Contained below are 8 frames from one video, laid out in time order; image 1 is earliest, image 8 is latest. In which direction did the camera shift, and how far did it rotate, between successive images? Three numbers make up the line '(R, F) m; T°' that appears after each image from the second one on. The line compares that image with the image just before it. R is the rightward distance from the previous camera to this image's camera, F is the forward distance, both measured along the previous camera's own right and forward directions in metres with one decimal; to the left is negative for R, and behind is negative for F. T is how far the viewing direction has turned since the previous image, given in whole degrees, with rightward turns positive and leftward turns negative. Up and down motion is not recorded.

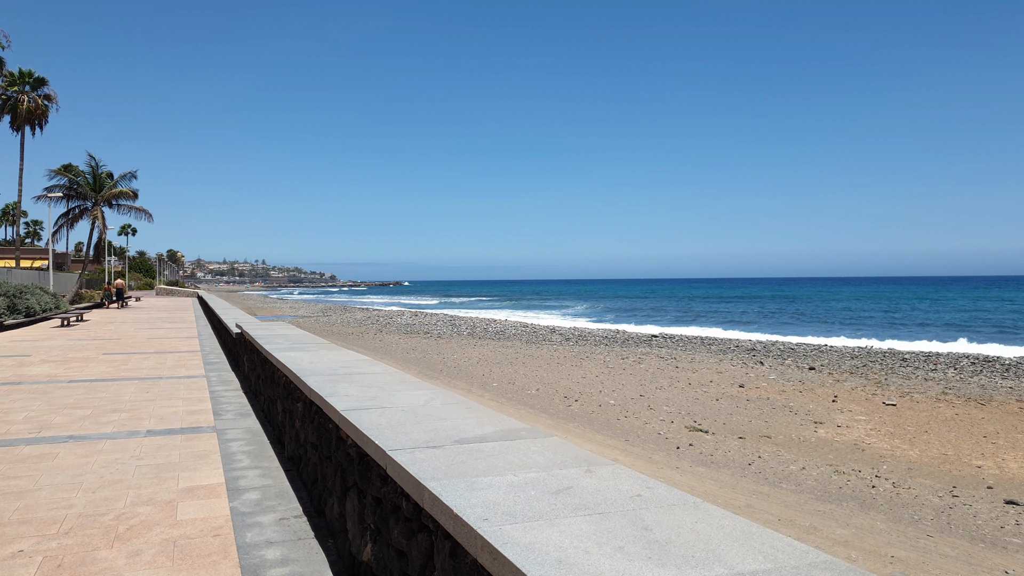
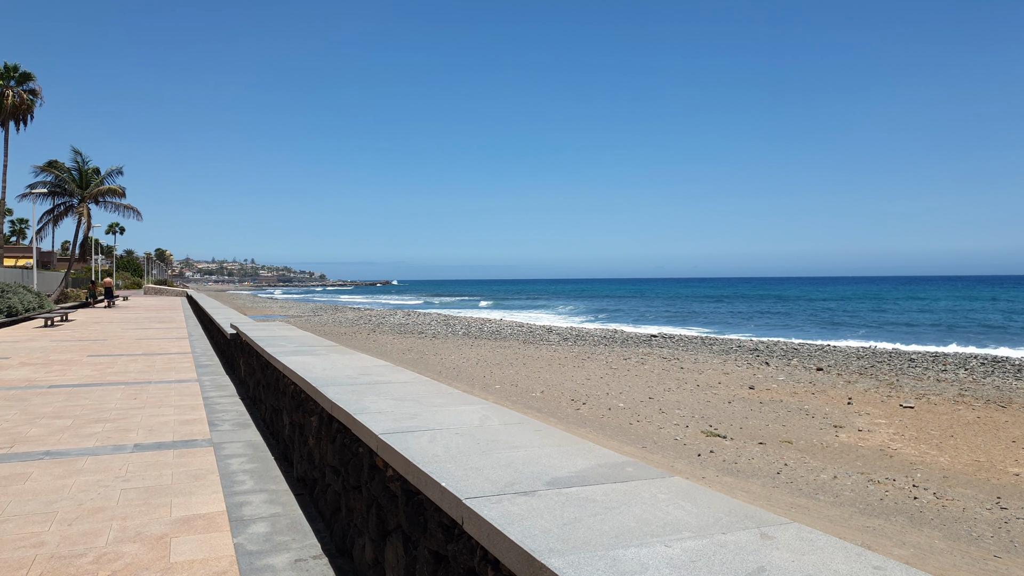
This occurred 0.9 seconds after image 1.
(-0.3, +0.5) m; +1°
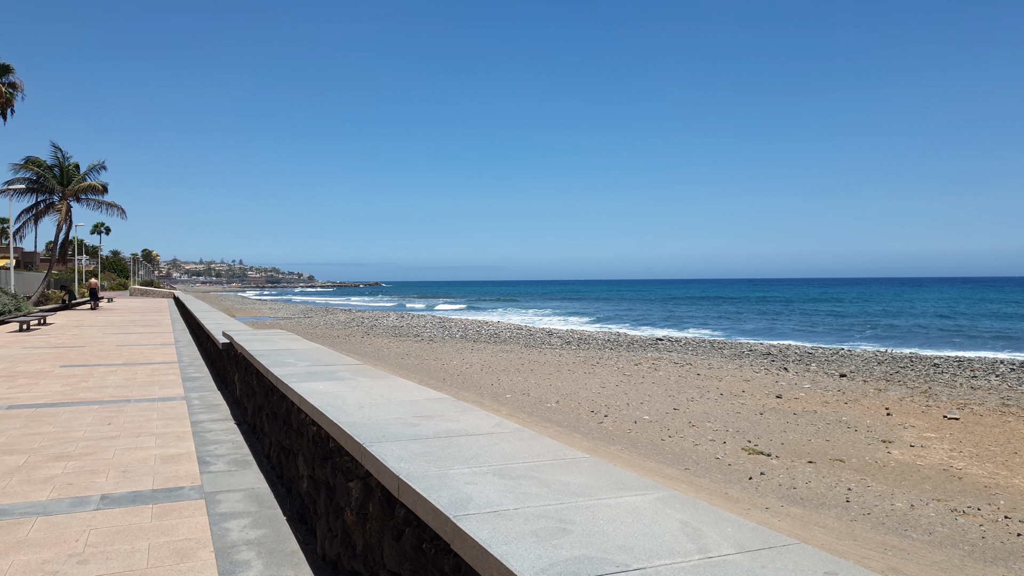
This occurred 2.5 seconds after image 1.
(-0.4, +0.9) m; +1°
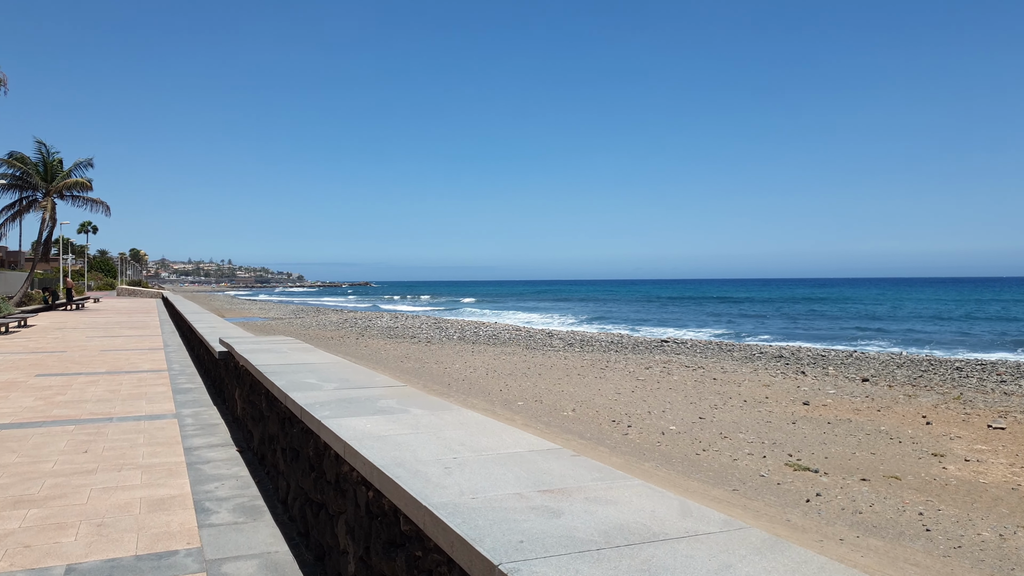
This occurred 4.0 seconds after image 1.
(-0.4, +0.8) m; +1°
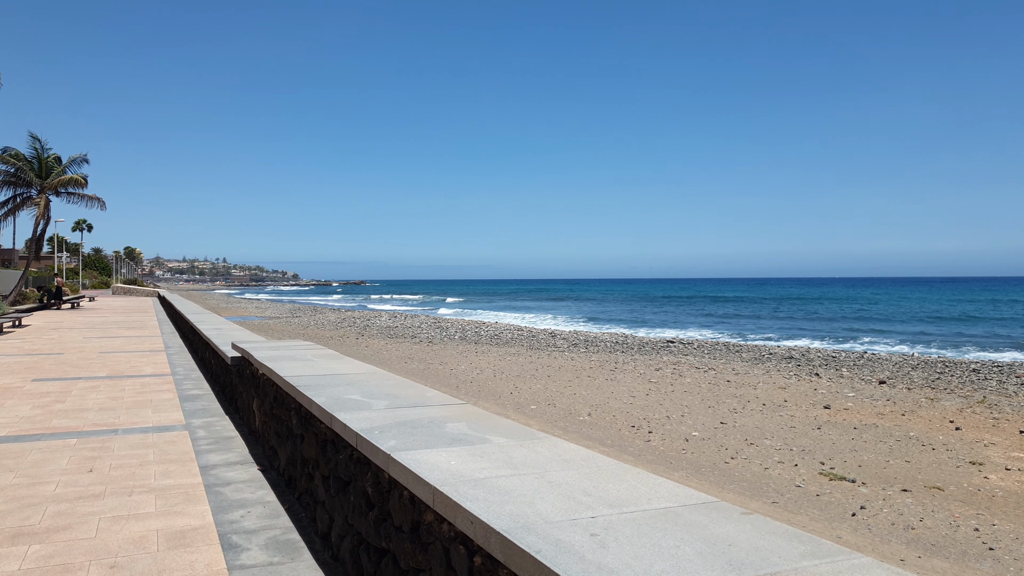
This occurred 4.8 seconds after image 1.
(-0.3, +0.4) m; 0°
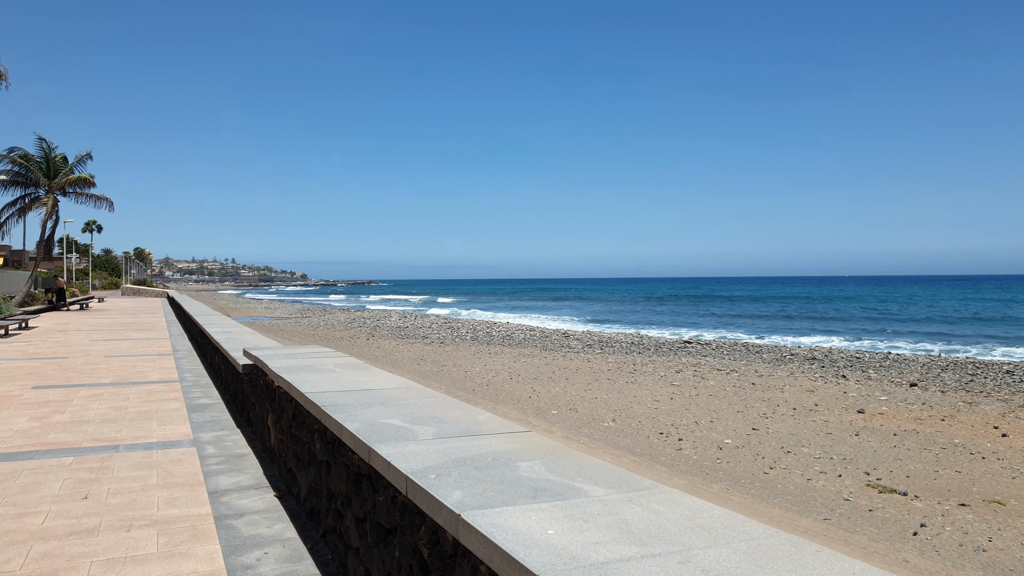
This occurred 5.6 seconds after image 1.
(-0.2, +0.4) m; -1°
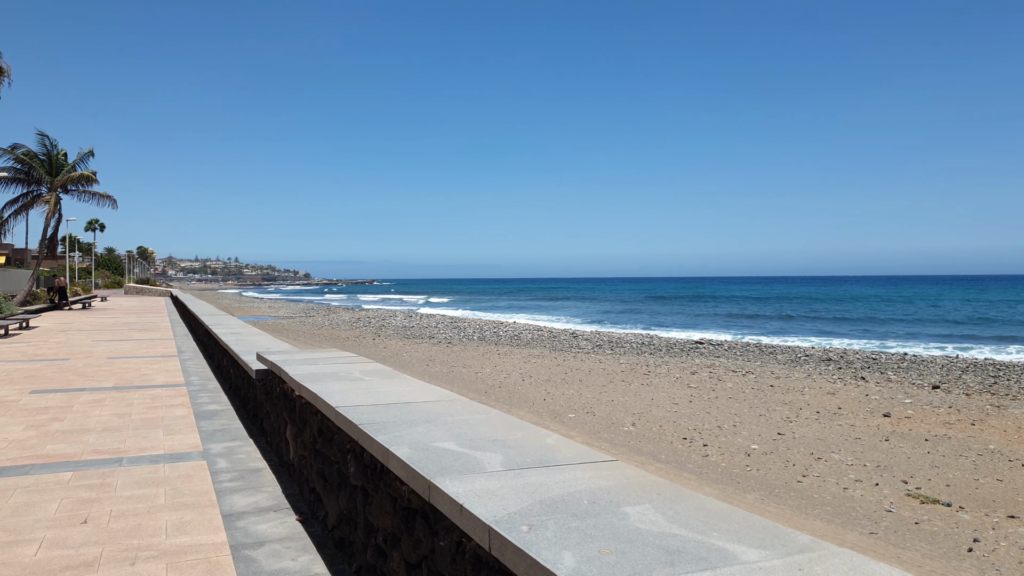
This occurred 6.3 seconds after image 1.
(-0.2, +0.3) m; 0°
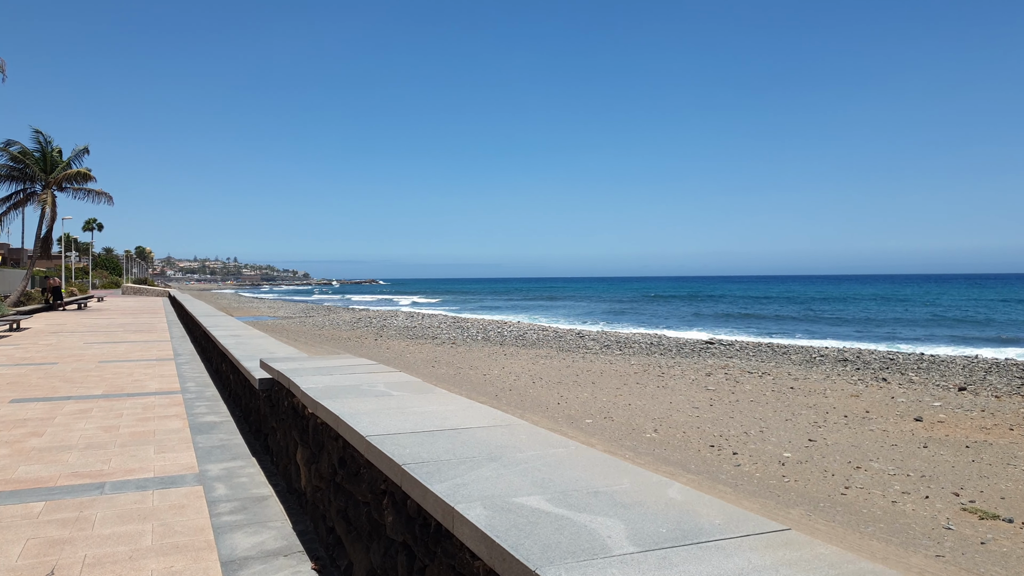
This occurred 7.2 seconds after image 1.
(-0.2, +0.5) m; 0°
